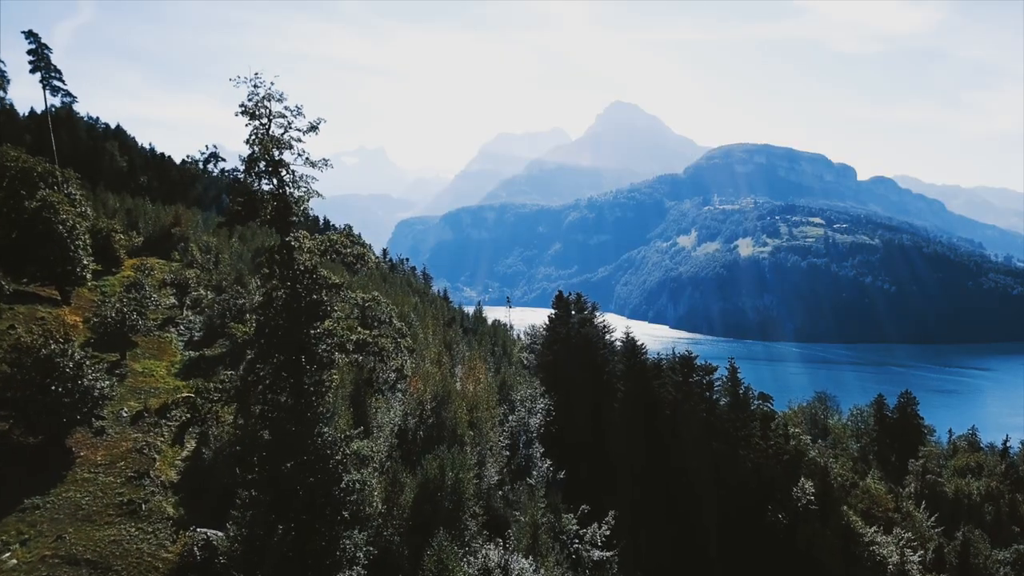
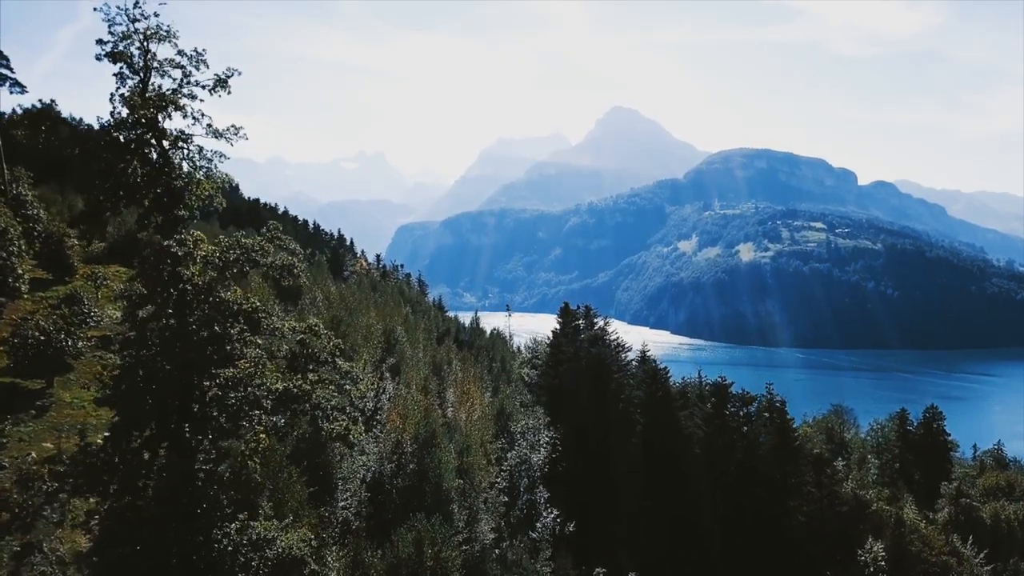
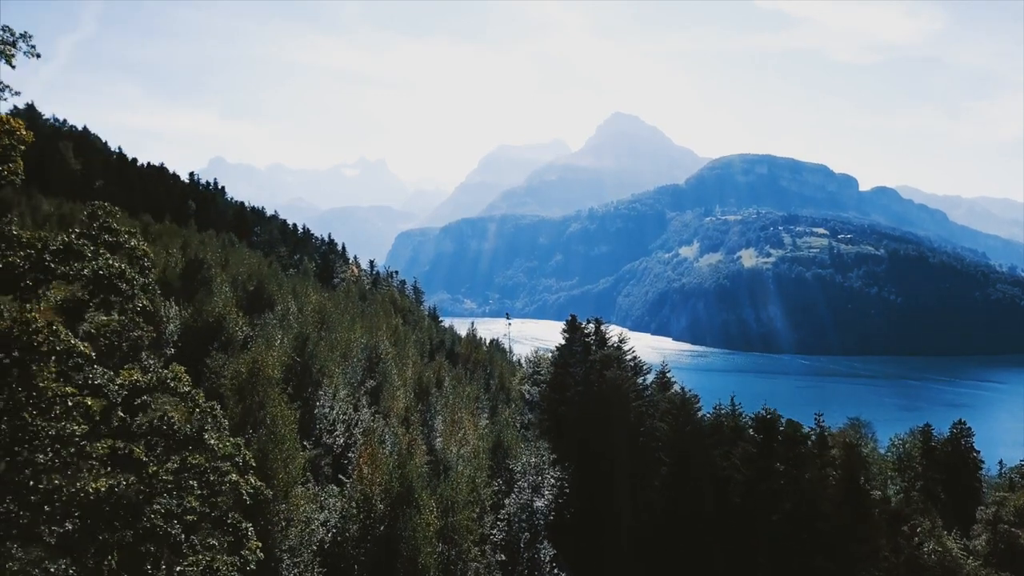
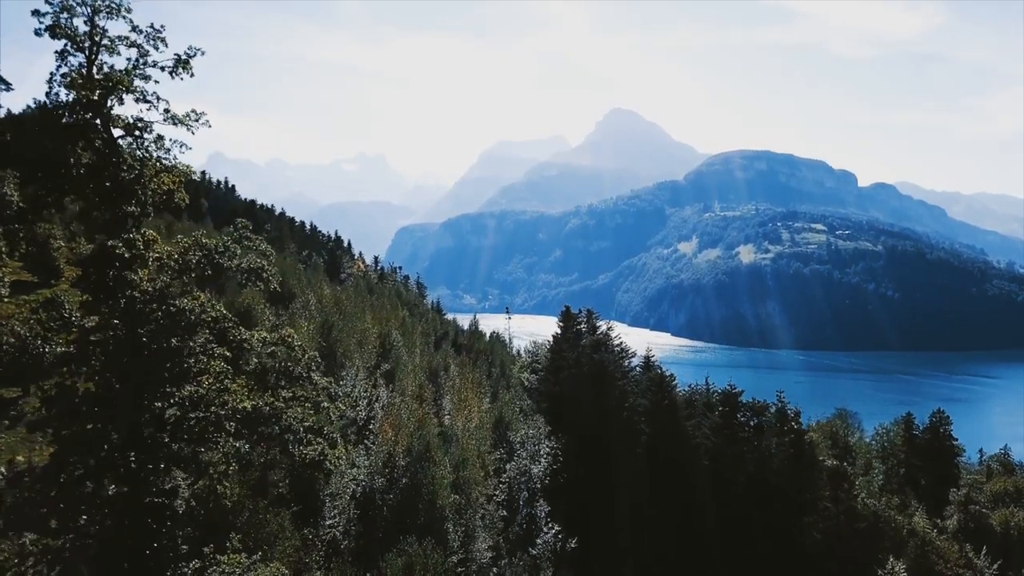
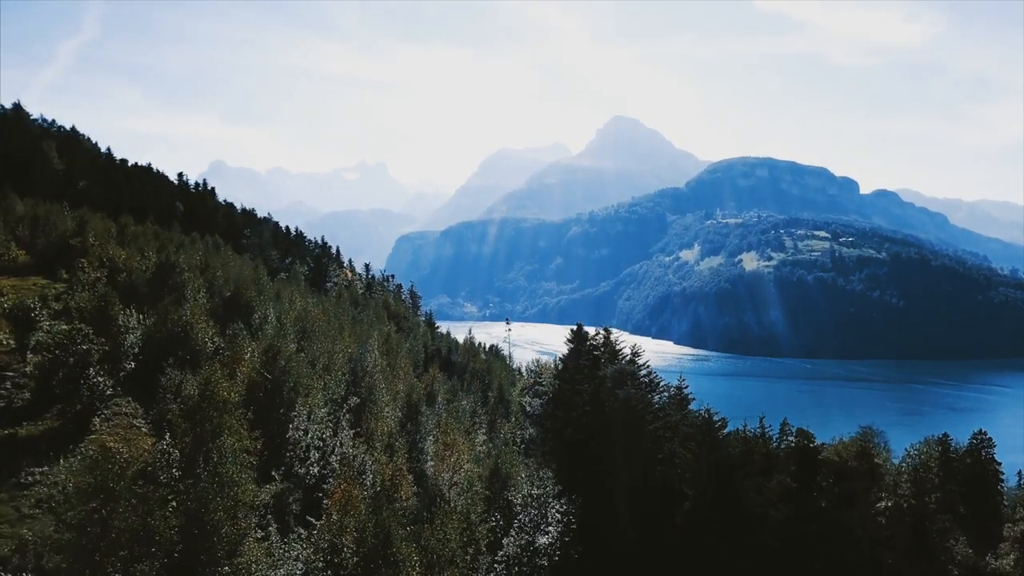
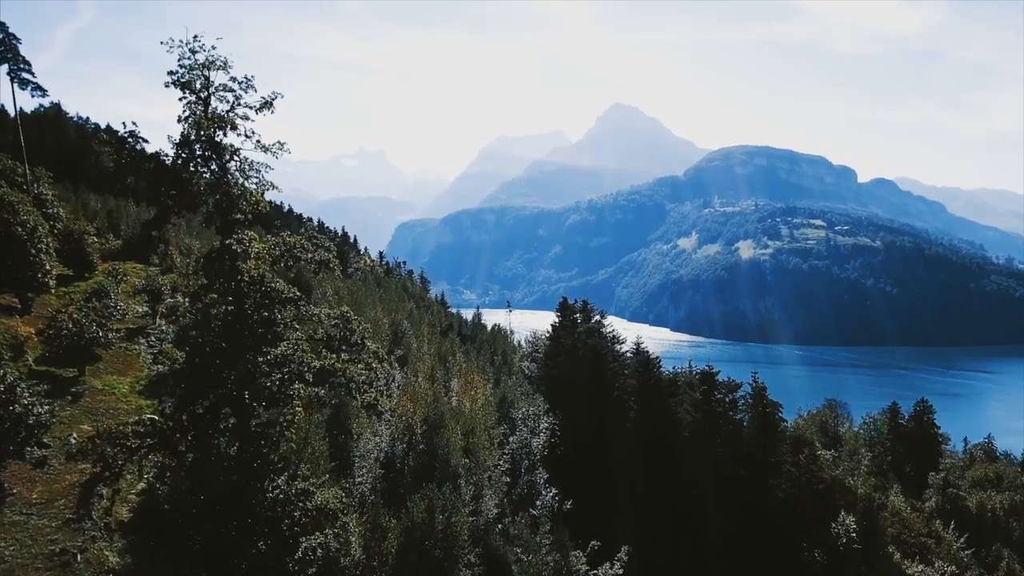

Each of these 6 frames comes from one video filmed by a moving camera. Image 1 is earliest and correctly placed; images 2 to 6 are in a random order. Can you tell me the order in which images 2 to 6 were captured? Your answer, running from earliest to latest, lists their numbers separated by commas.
6, 2, 4, 3, 5
